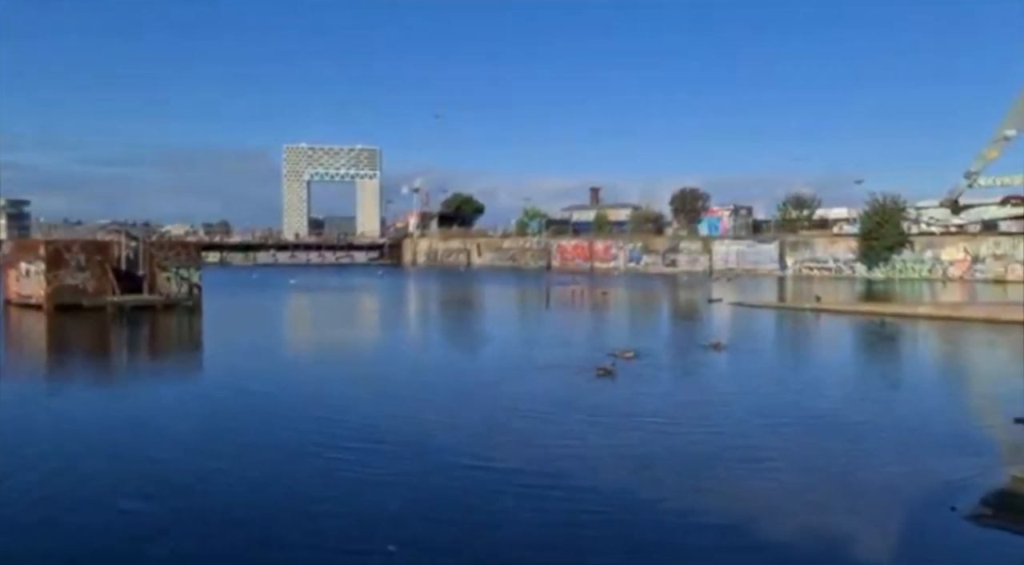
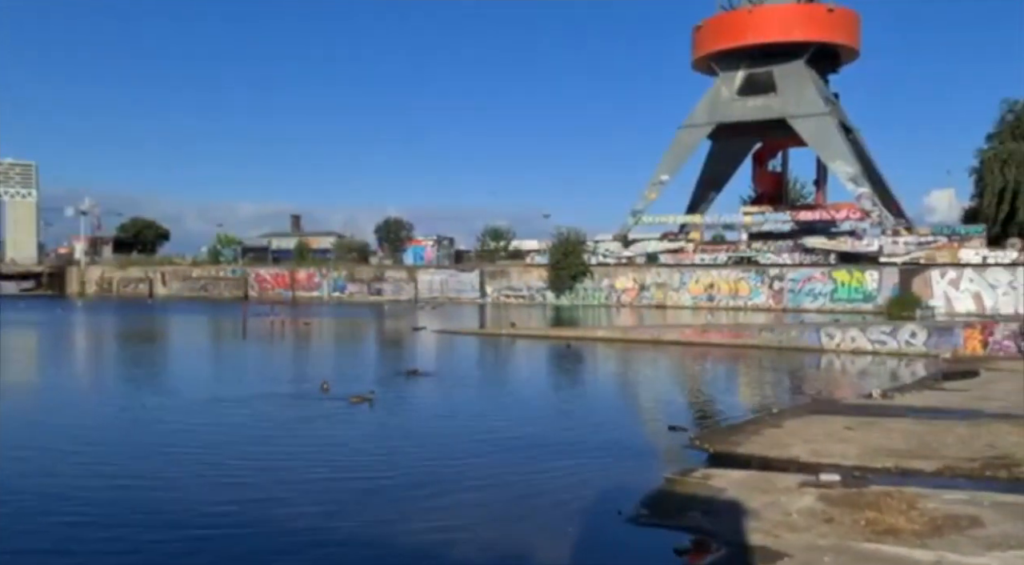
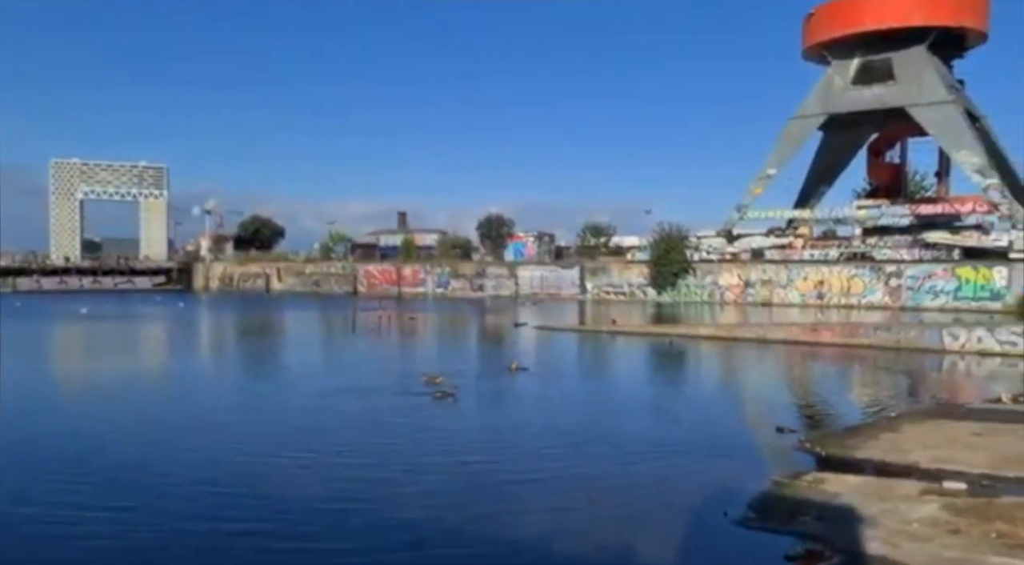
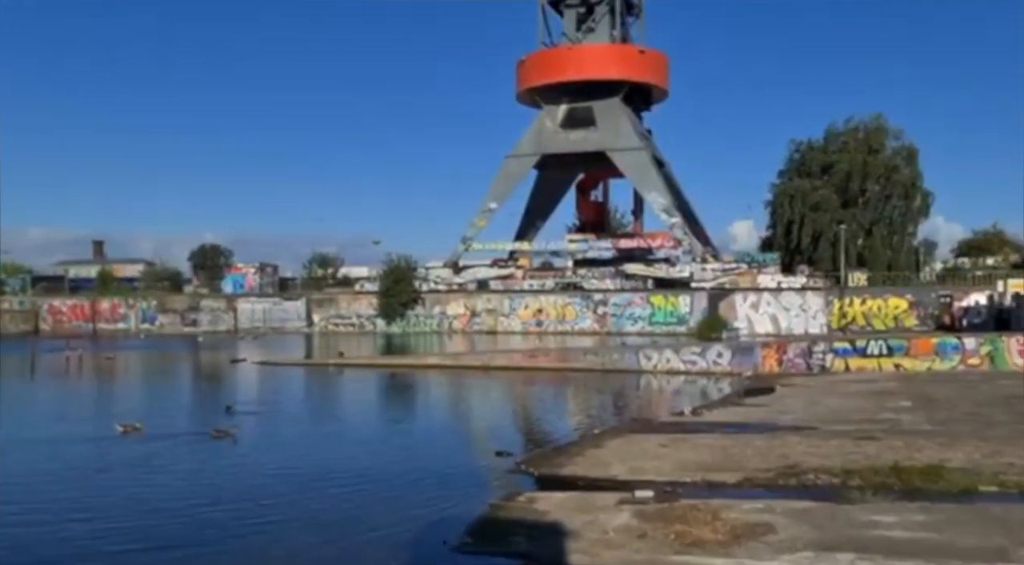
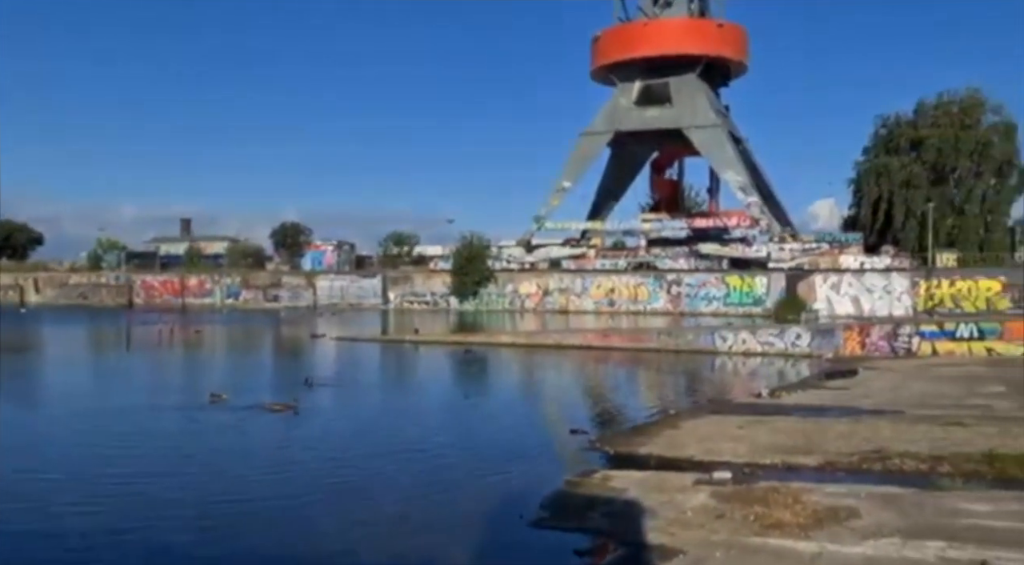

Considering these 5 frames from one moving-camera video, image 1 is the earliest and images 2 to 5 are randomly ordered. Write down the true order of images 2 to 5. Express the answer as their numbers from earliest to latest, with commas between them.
3, 2, 5, 4
